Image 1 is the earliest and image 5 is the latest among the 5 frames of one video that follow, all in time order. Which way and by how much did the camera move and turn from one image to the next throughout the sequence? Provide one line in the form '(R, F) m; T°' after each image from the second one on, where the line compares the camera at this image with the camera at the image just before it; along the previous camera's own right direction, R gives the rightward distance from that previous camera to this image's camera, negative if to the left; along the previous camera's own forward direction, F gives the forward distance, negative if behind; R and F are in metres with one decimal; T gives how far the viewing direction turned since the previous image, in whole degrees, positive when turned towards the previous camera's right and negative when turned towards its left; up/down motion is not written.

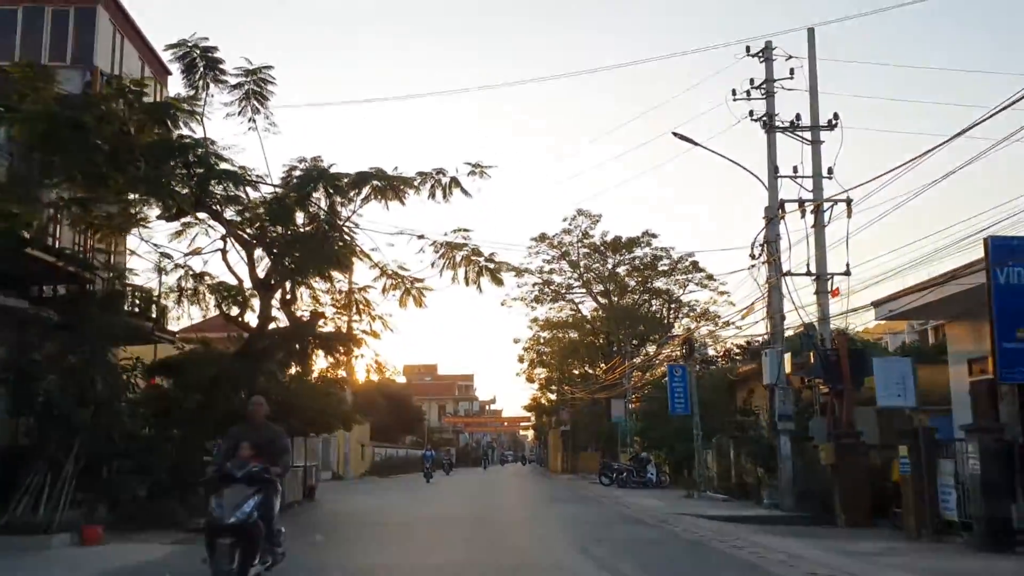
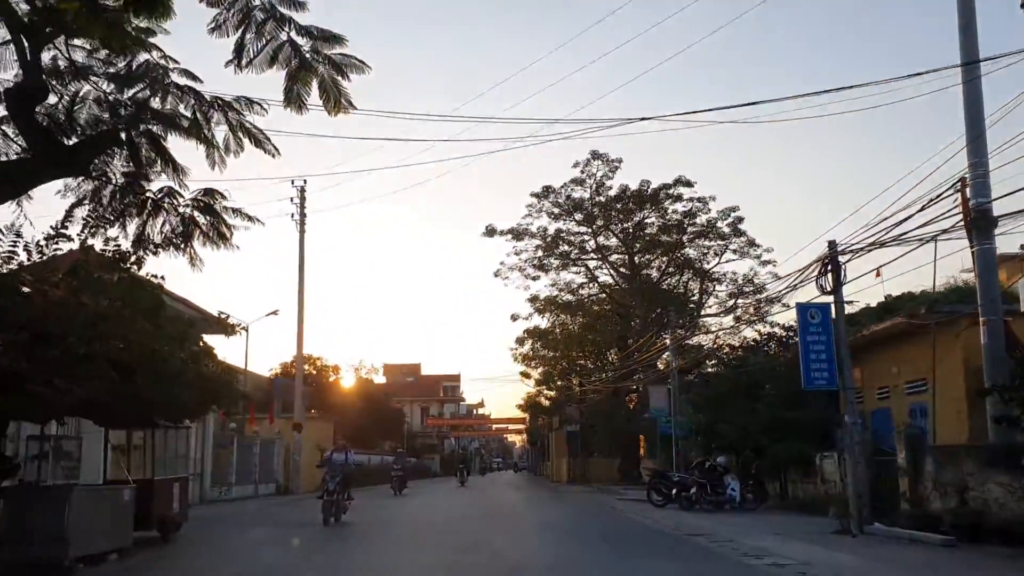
(-0.5, +10.8) m; +1°
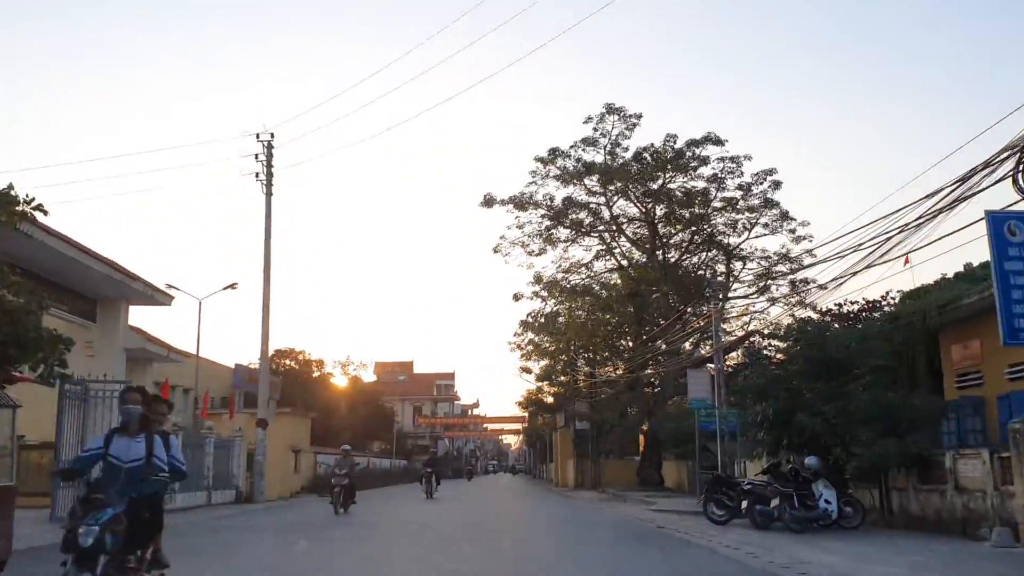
(-0.3, +5.5) m; 0°
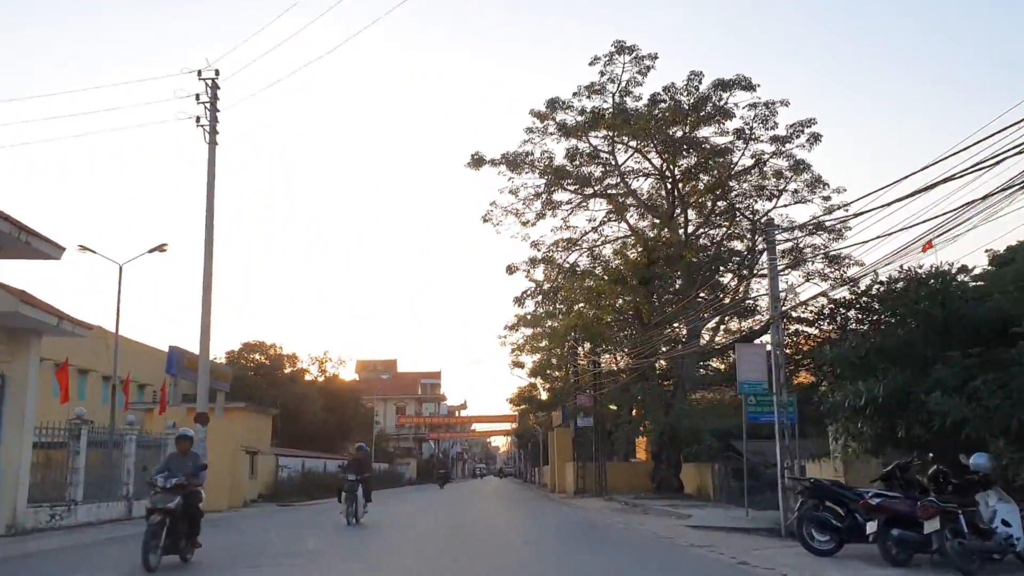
(-0.2, +5.4) m; +1°
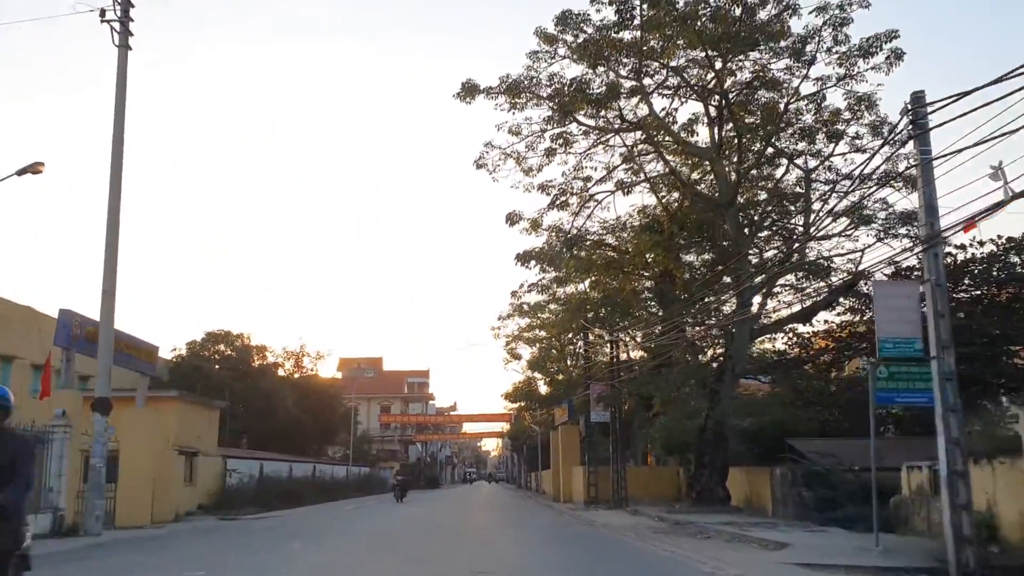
(-0.3, +6.4) m; +1°
